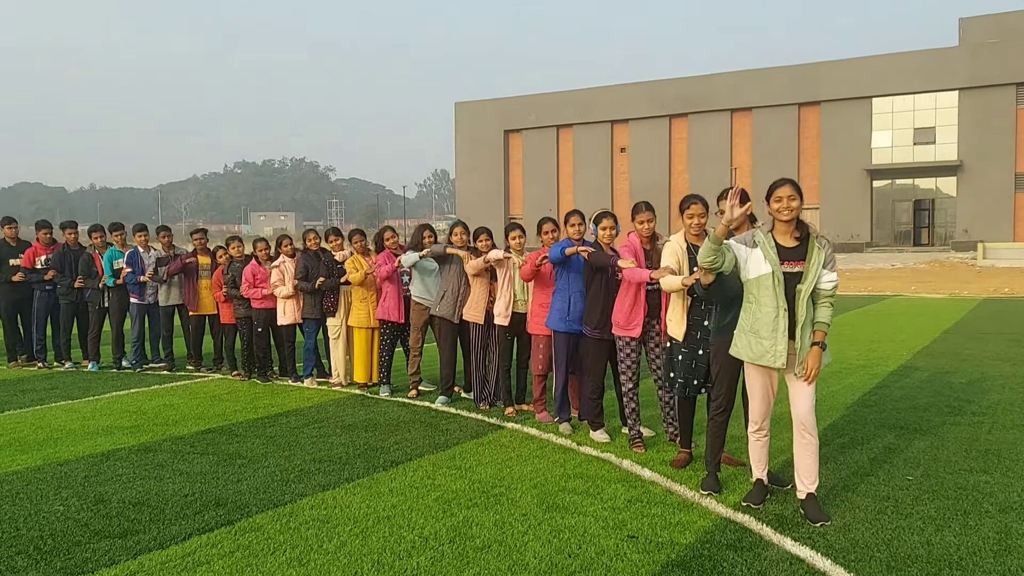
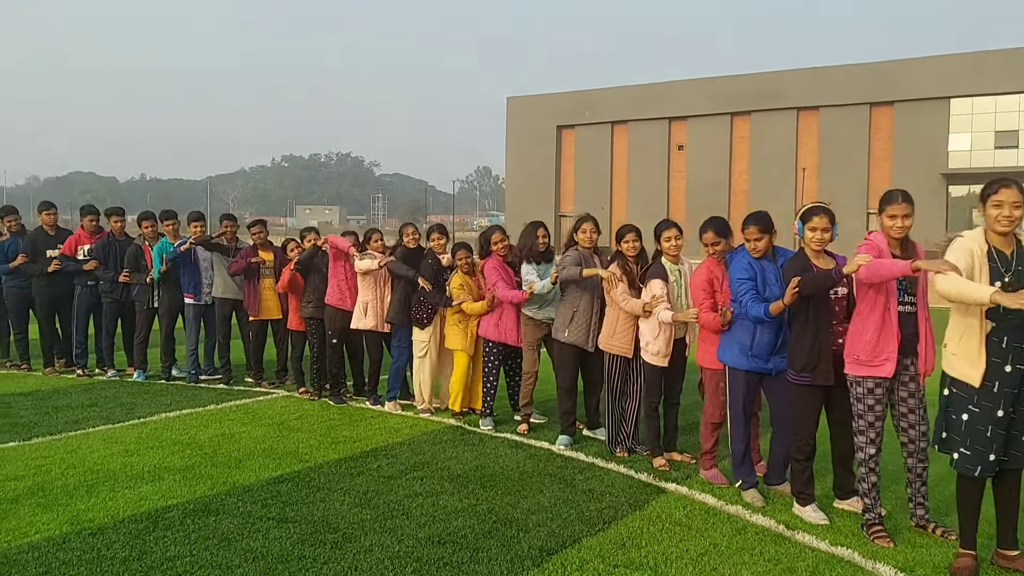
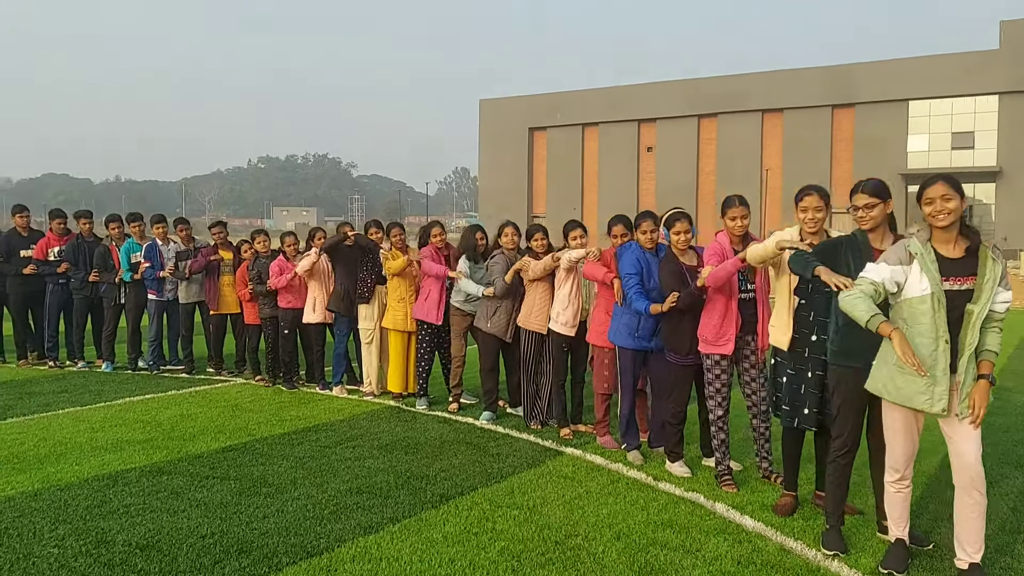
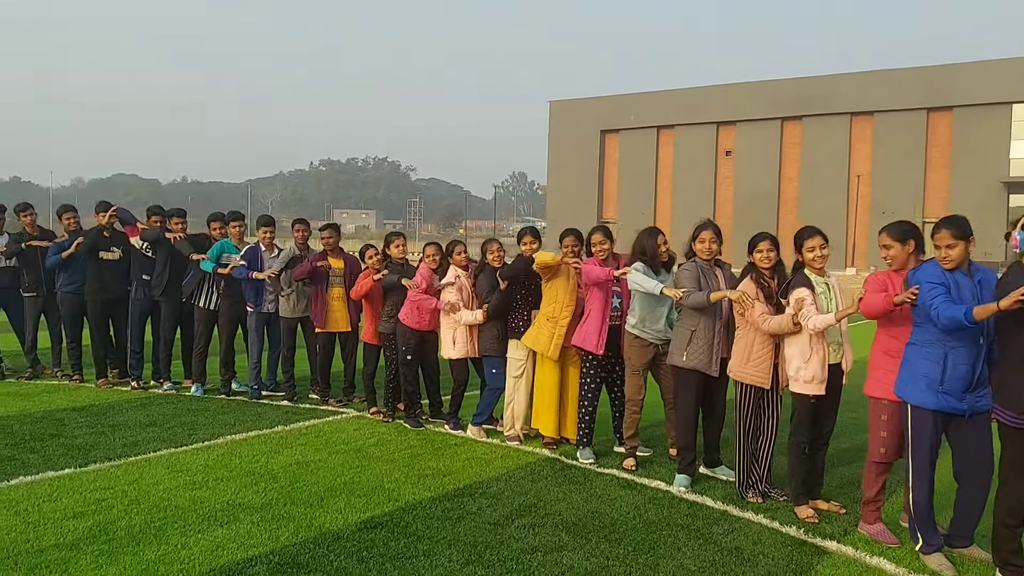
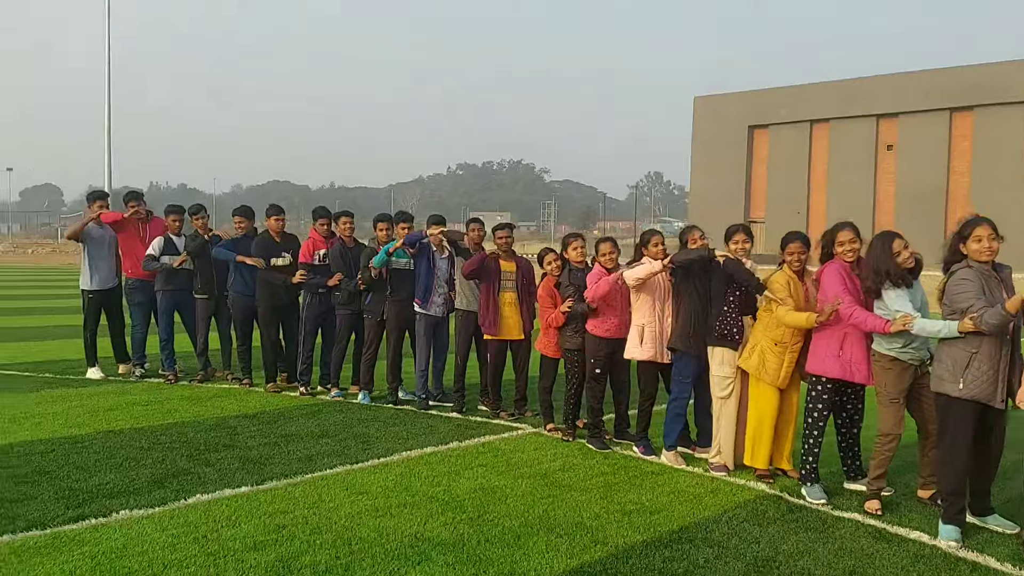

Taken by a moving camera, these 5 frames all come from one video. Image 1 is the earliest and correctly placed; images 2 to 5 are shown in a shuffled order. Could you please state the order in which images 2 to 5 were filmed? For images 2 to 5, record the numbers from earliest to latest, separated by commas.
3, 2, 4, 5
